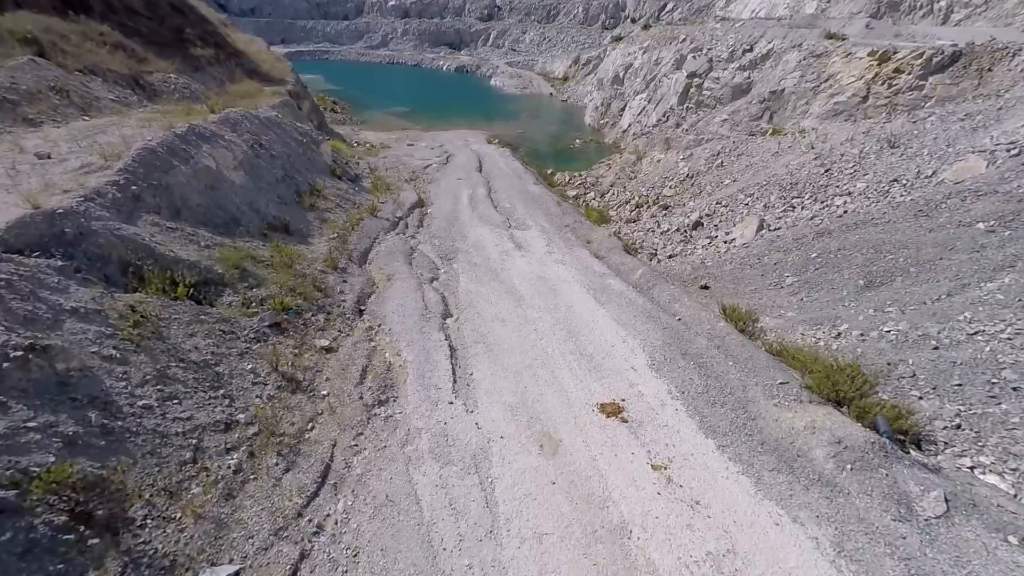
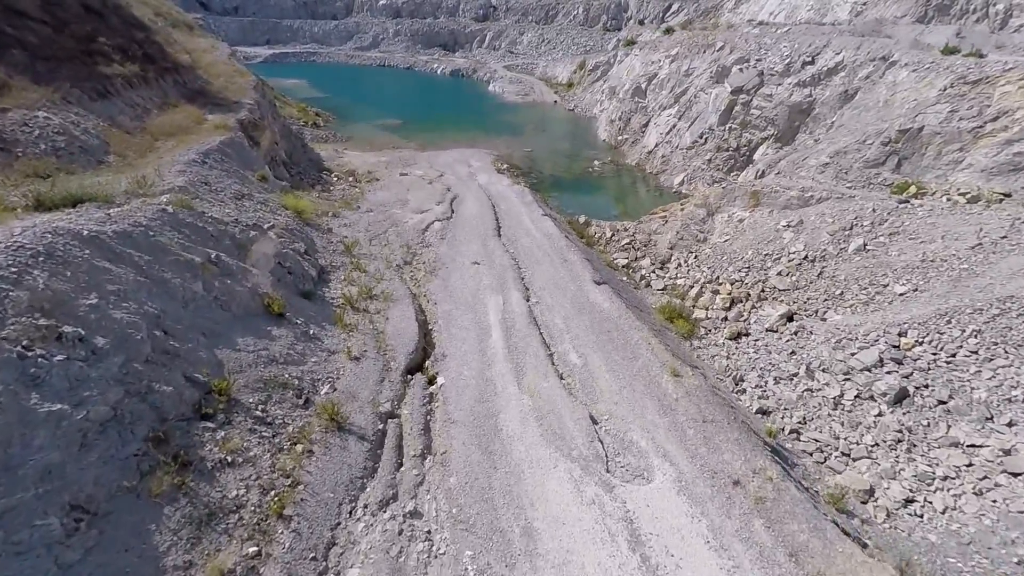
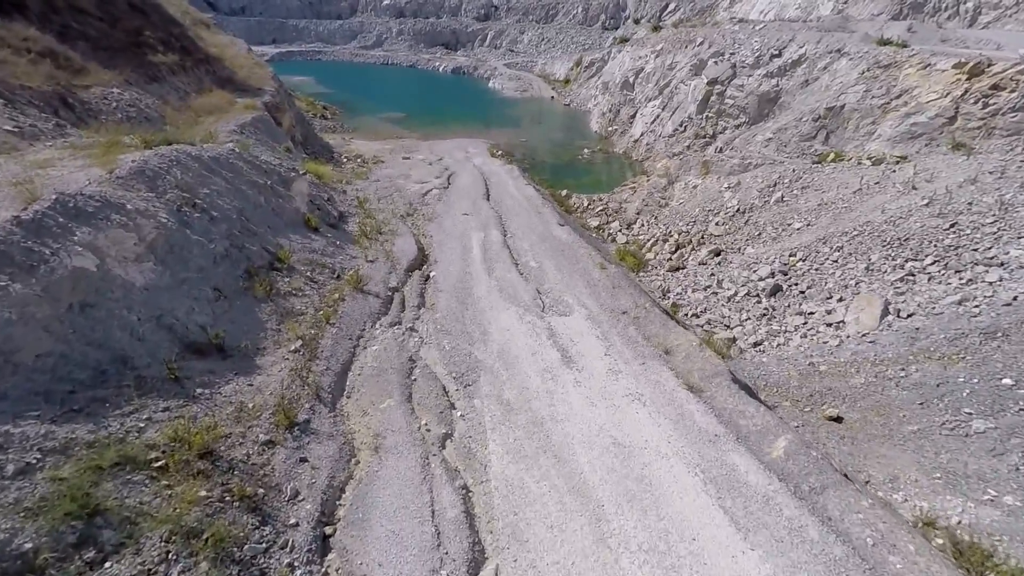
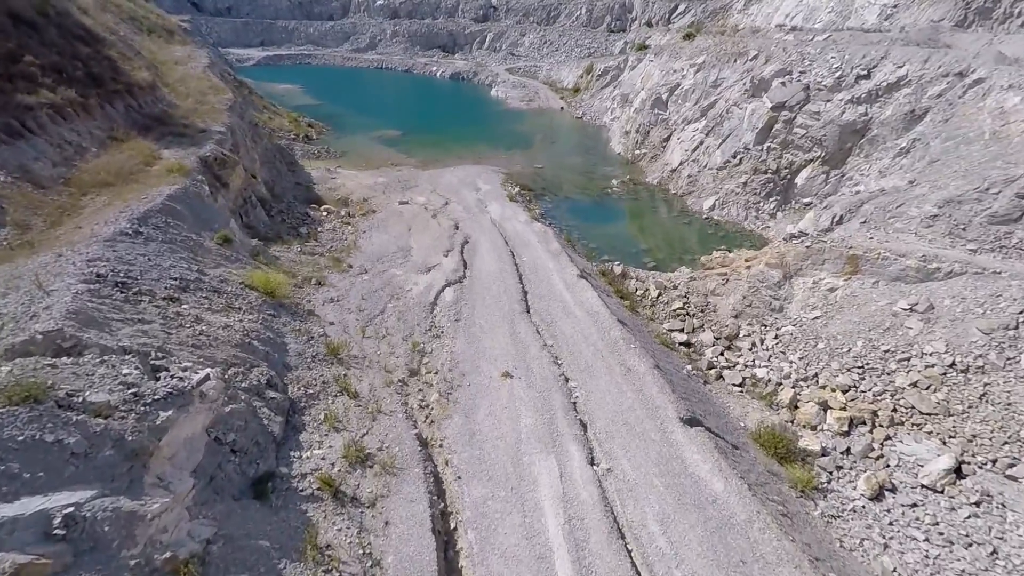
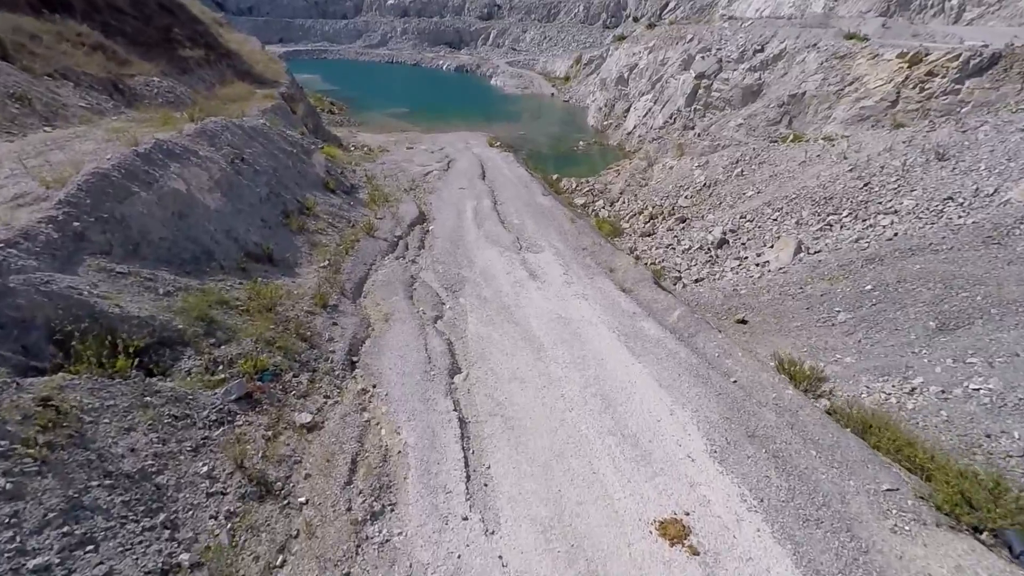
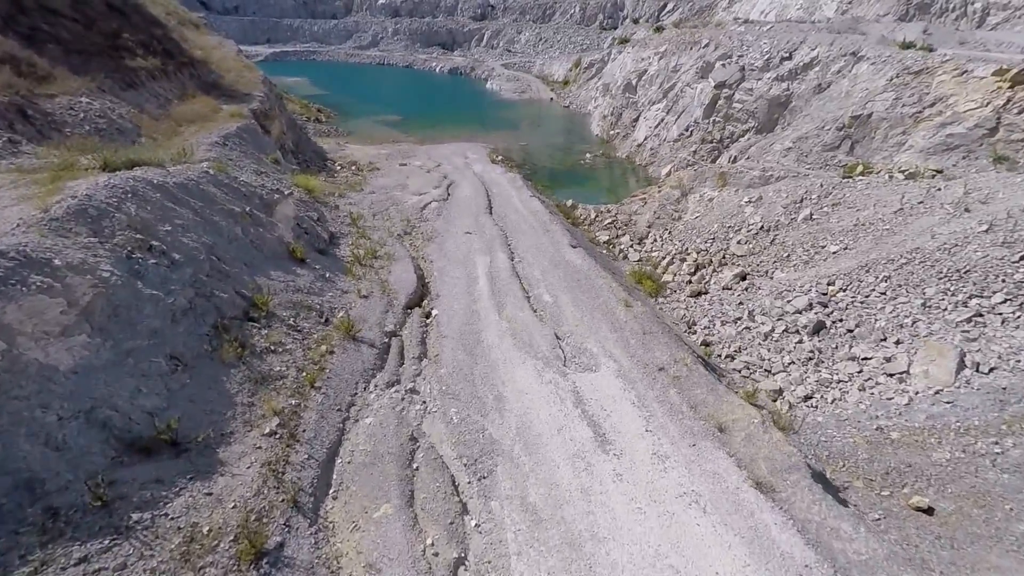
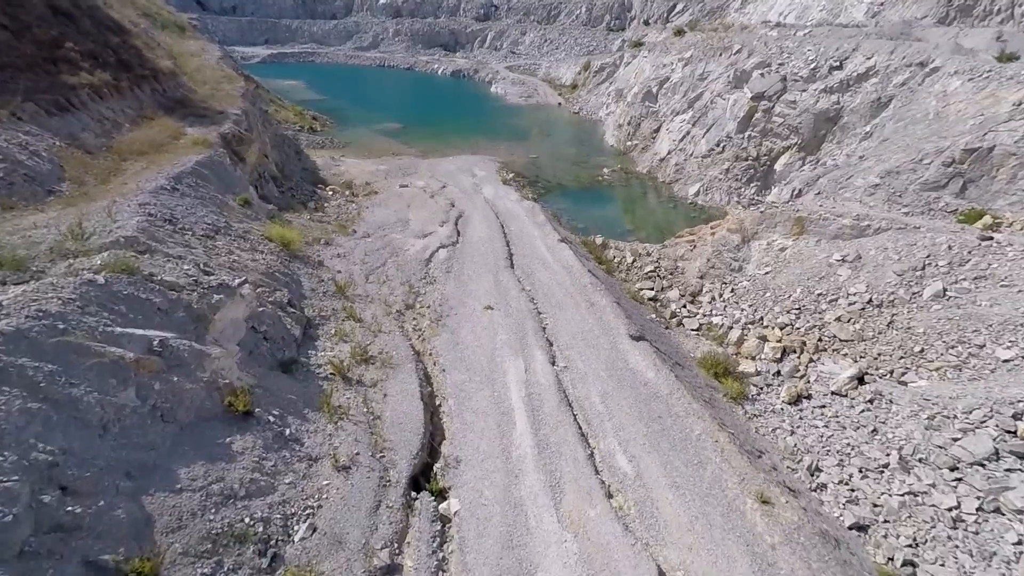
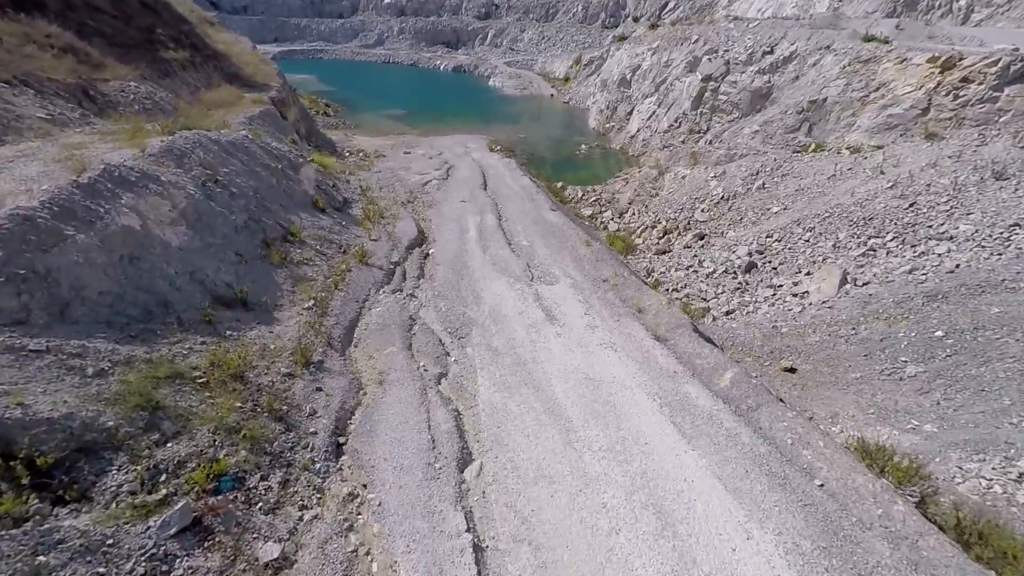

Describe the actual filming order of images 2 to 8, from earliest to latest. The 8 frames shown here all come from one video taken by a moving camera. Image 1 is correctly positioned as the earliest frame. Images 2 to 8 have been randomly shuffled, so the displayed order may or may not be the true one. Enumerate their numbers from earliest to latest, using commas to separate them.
5, 8, 3, 6, 2, 7, 4
